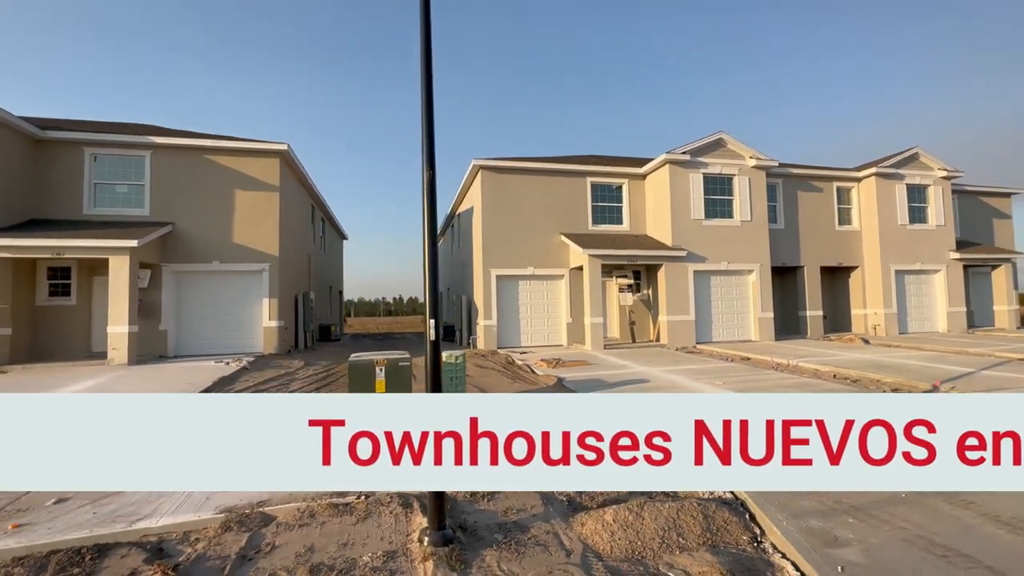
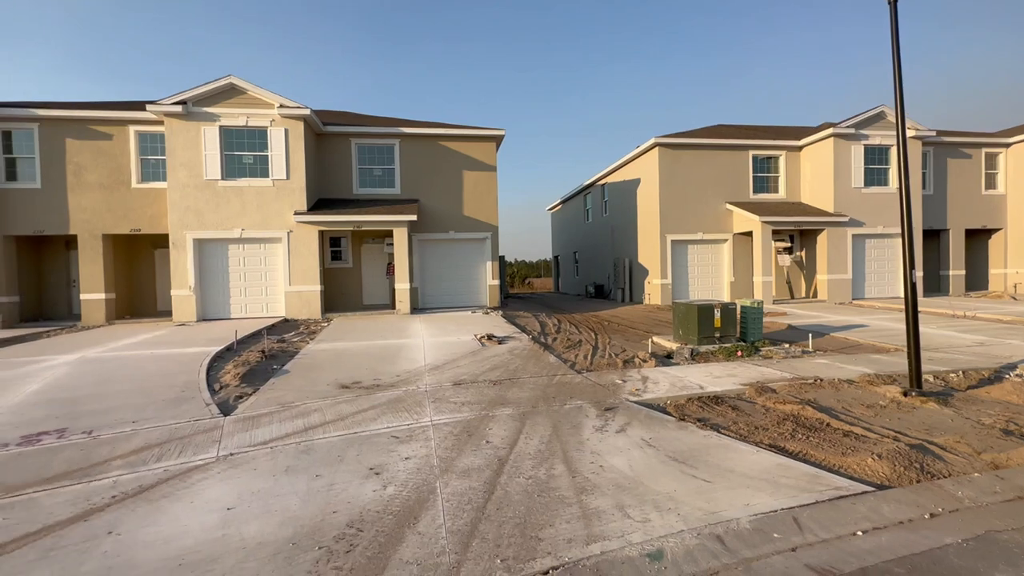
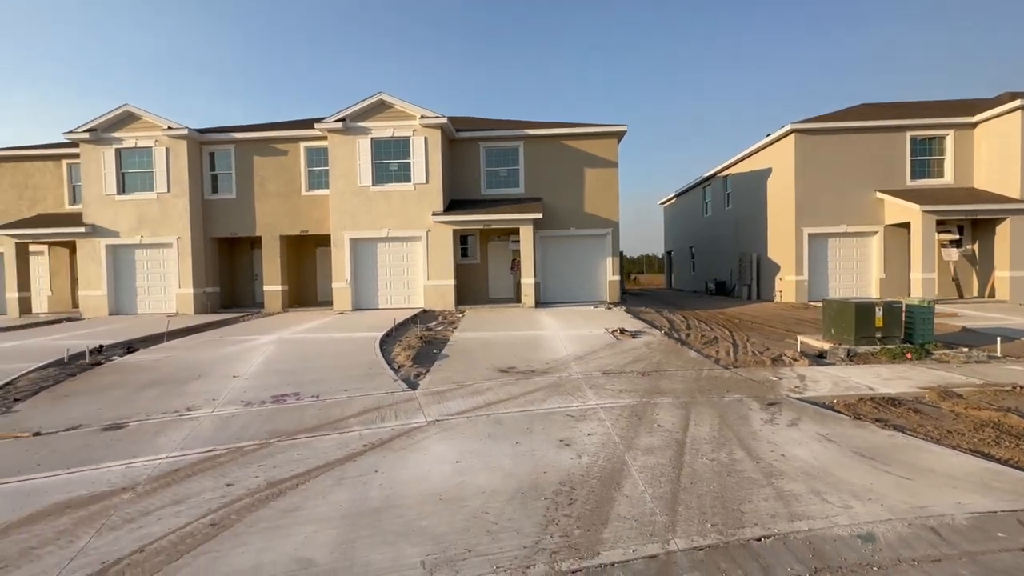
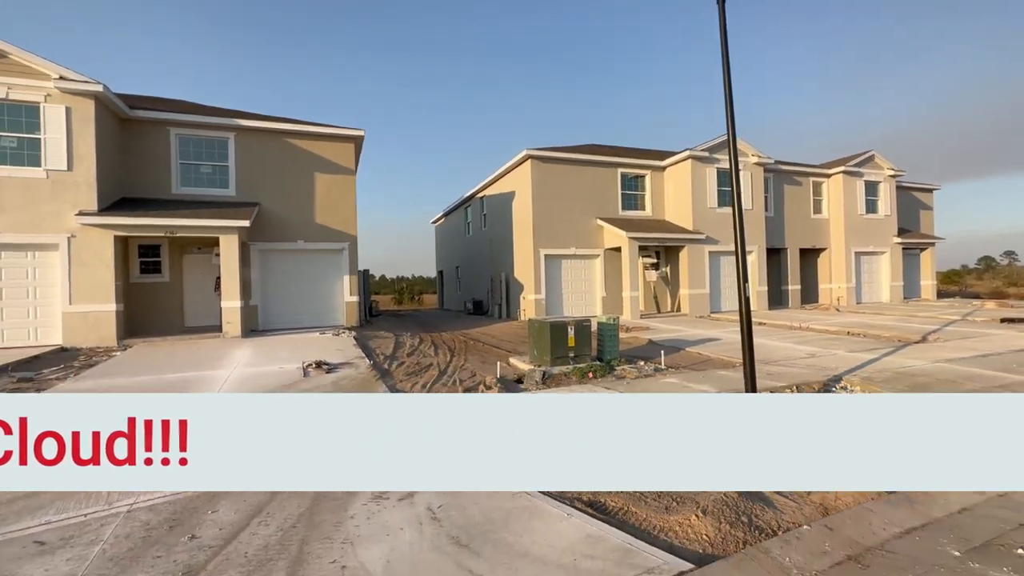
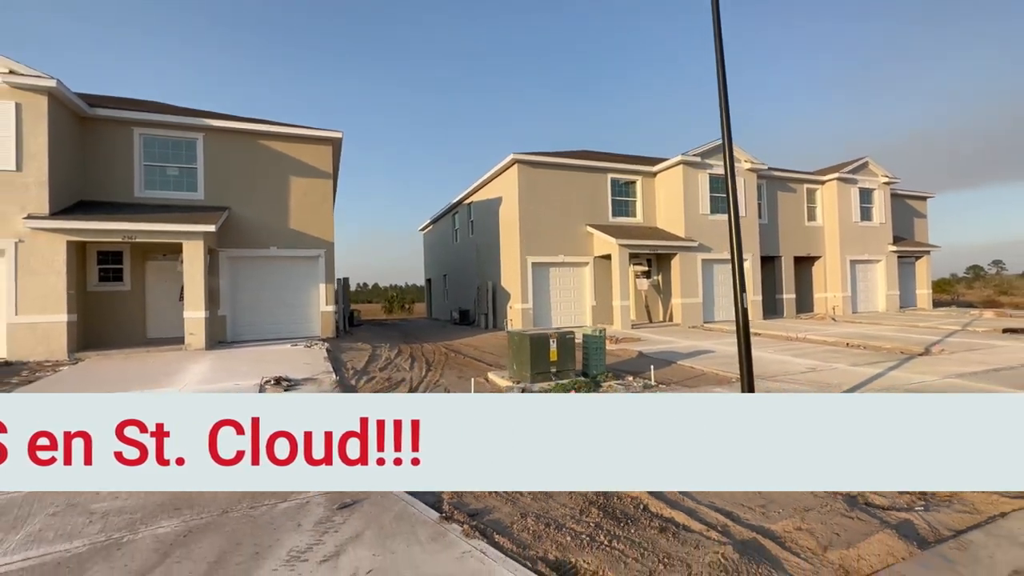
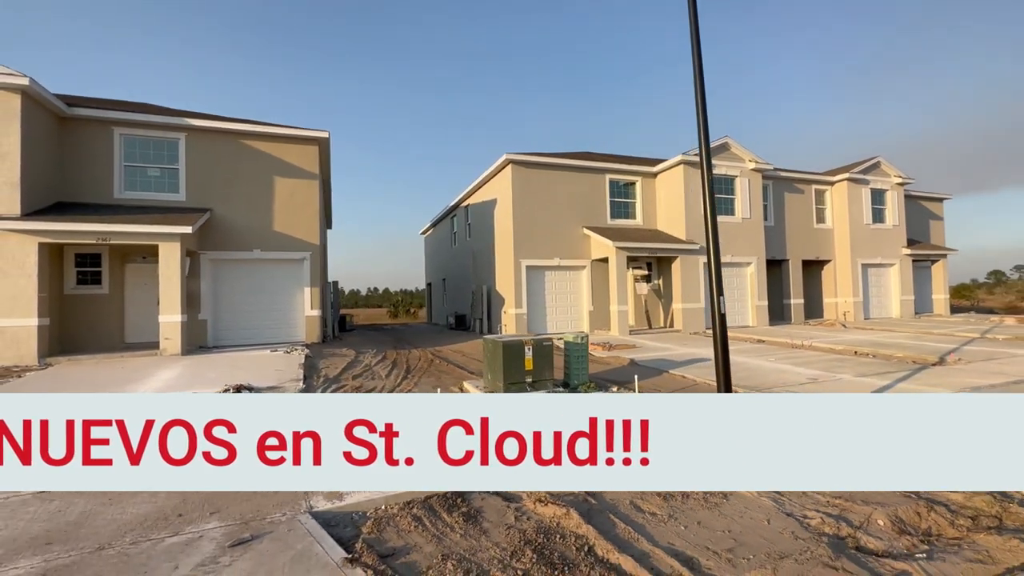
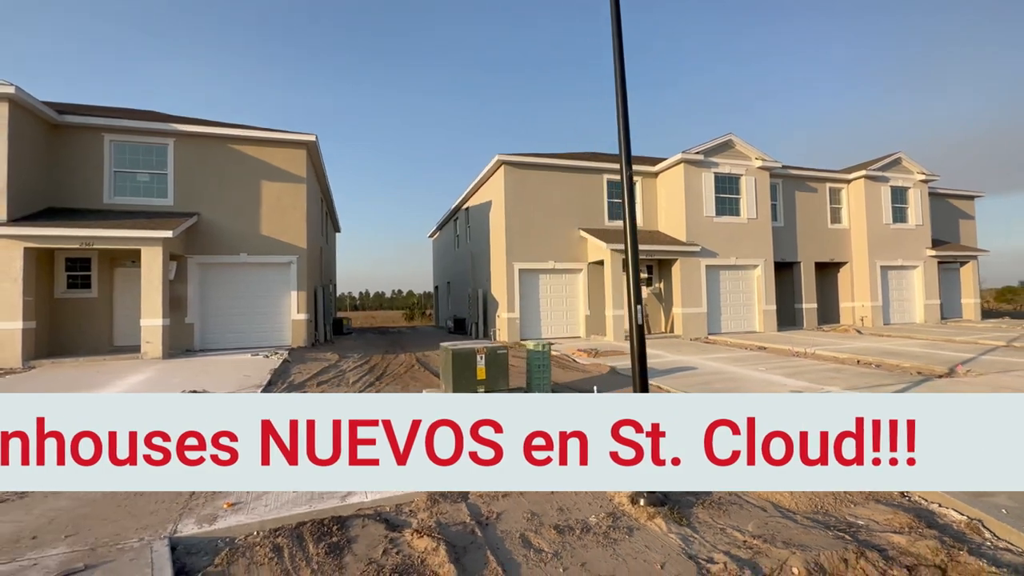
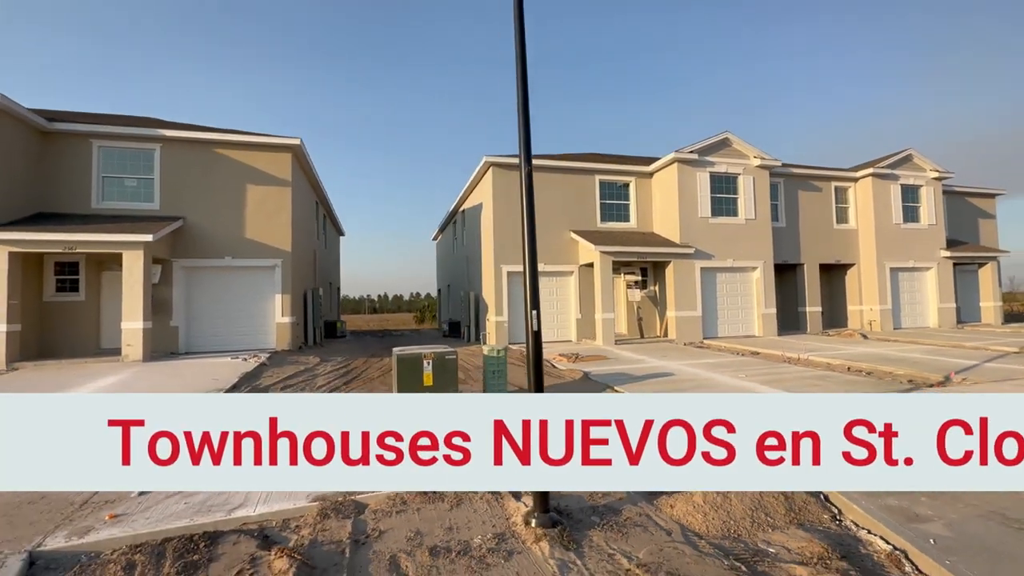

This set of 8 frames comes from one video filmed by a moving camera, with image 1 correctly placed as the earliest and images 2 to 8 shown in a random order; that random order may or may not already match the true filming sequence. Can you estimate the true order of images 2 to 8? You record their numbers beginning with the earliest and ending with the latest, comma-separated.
8, 7, 6, 5, 4, 2, 3
